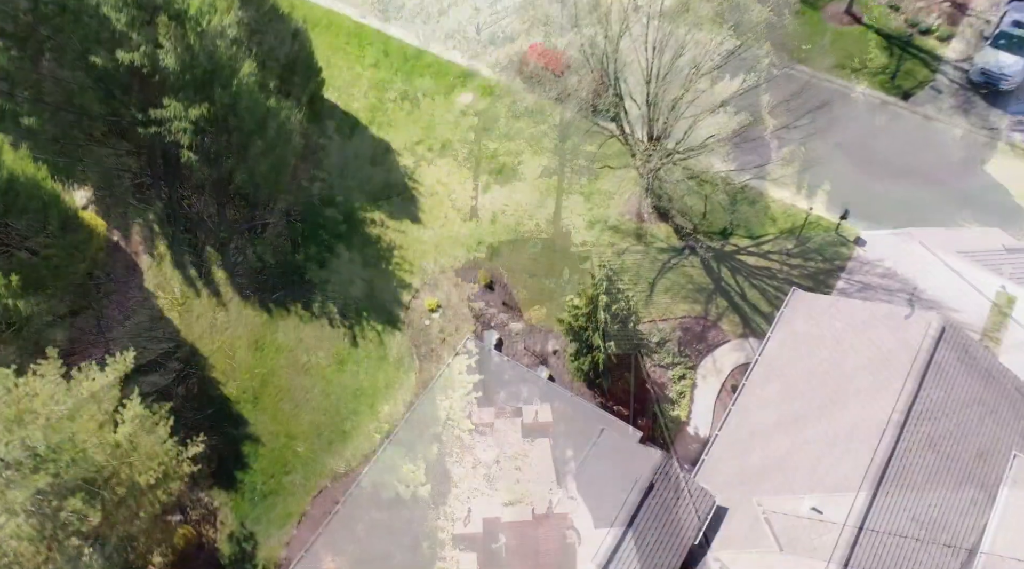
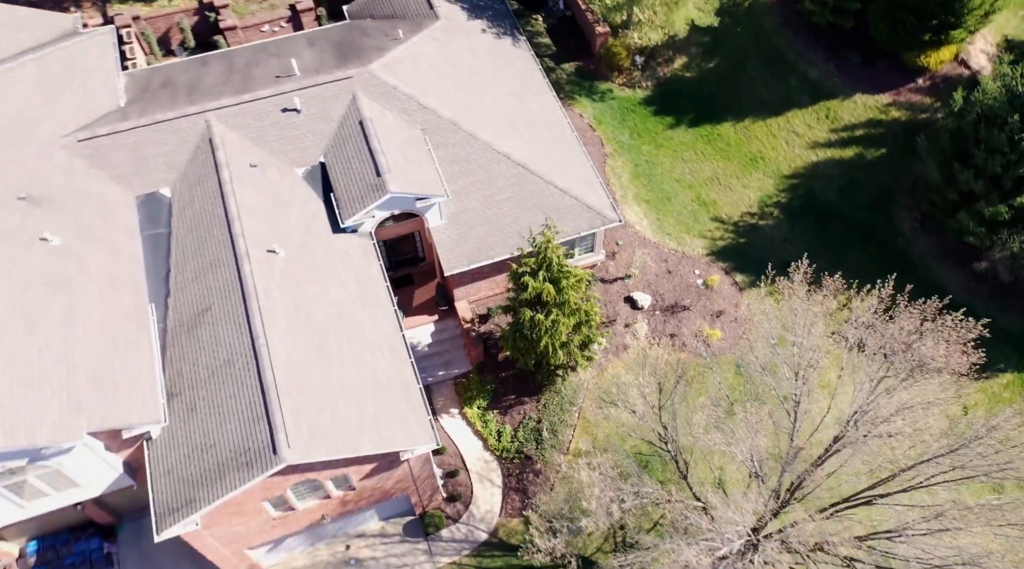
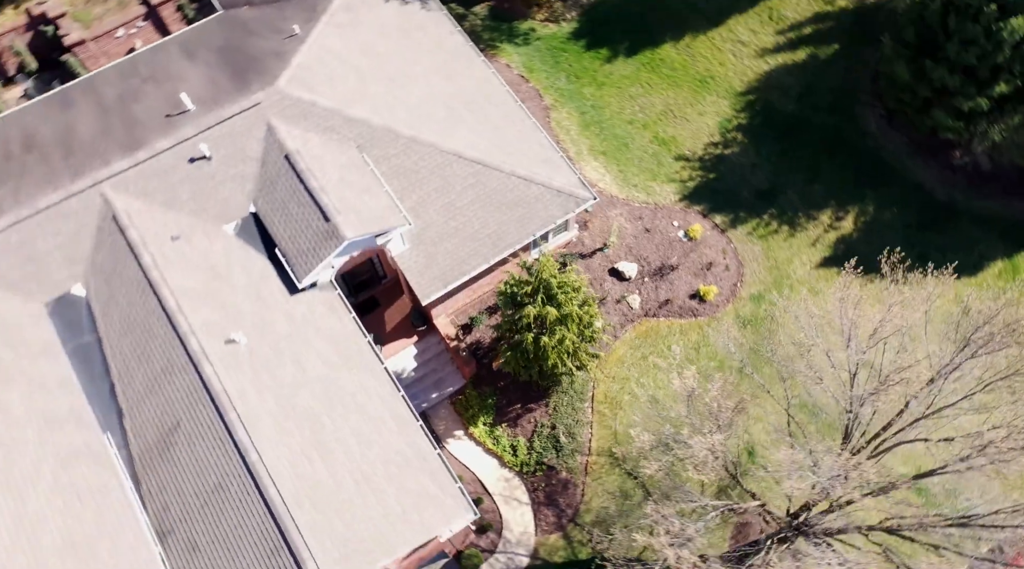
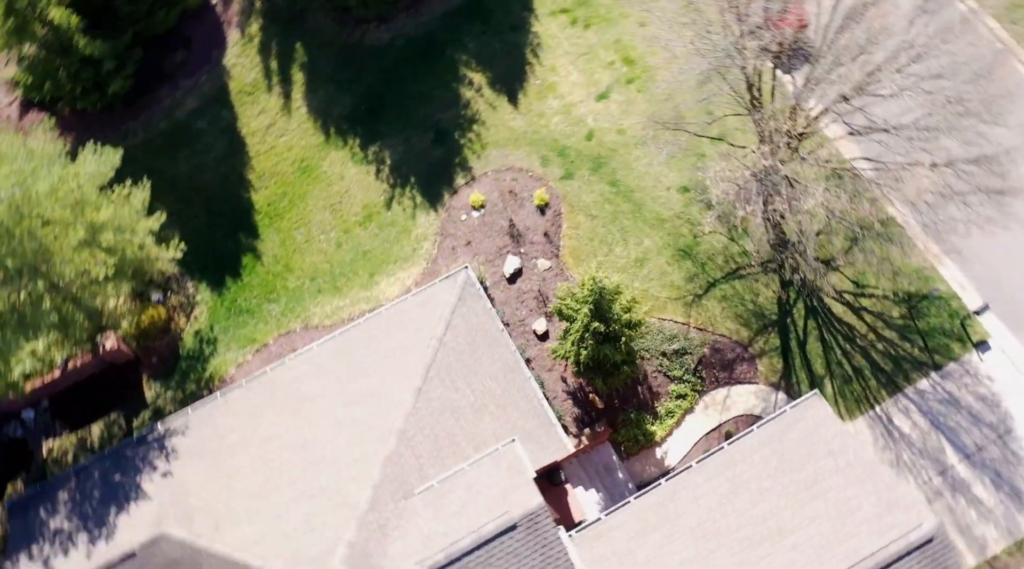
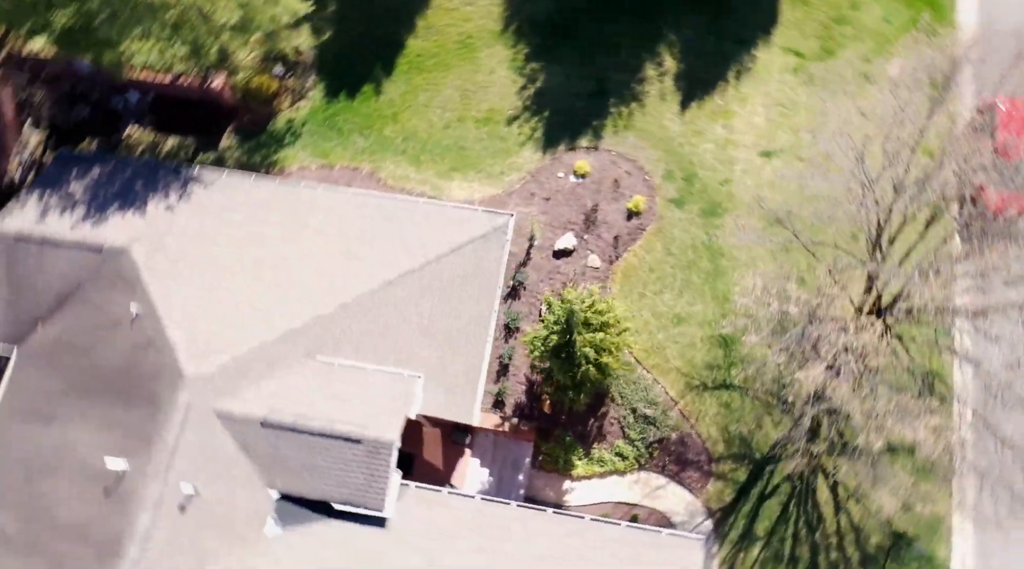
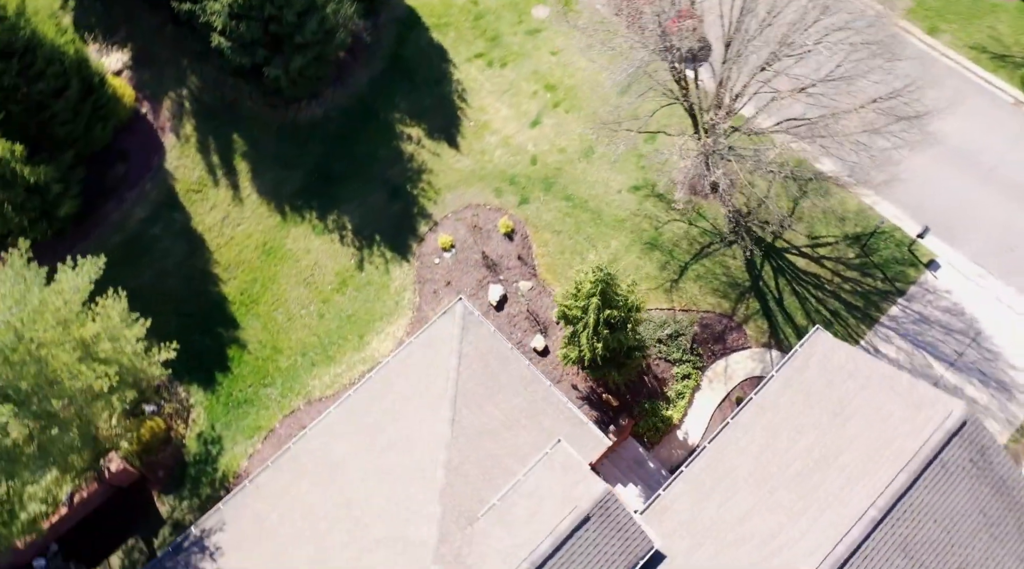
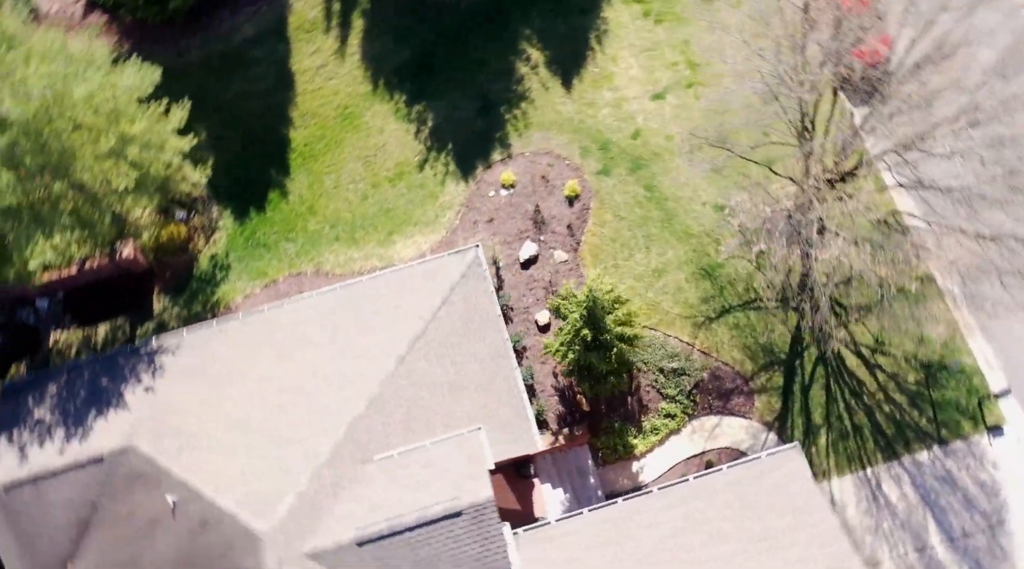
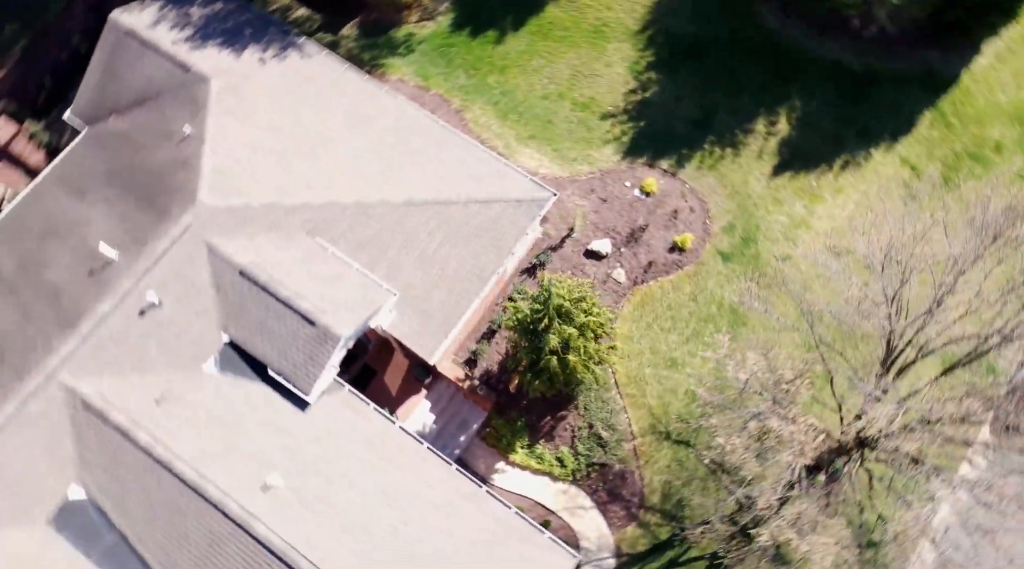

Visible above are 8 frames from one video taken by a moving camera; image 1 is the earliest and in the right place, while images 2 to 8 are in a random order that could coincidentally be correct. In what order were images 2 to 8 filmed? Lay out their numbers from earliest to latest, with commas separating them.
6, 4, 7, 5, 8, 3, 2
